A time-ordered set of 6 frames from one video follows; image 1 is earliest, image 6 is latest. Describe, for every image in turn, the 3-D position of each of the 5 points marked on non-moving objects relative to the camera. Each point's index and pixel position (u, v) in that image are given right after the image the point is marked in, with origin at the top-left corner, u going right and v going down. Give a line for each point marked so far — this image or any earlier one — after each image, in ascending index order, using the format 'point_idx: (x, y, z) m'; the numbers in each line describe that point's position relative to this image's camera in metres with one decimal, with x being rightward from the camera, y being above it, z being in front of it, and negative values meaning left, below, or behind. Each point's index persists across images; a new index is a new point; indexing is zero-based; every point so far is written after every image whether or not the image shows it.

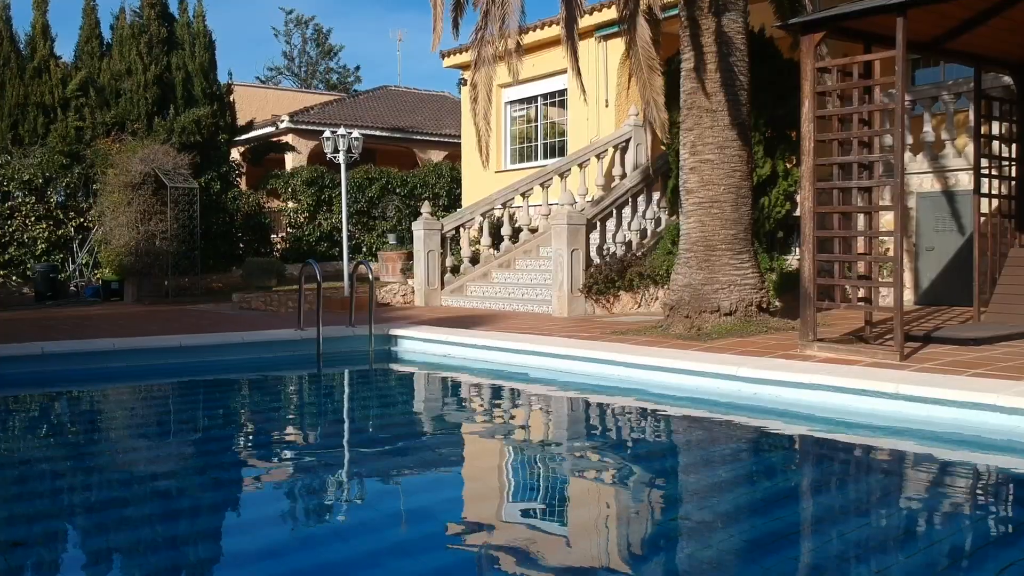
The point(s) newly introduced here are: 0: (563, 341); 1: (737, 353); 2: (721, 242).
0: (+0.5, -0.6, +9.4) m
1: (+2.0, -0.6, +7.9) m
2: (+2.3, +0.5, +9.5) m
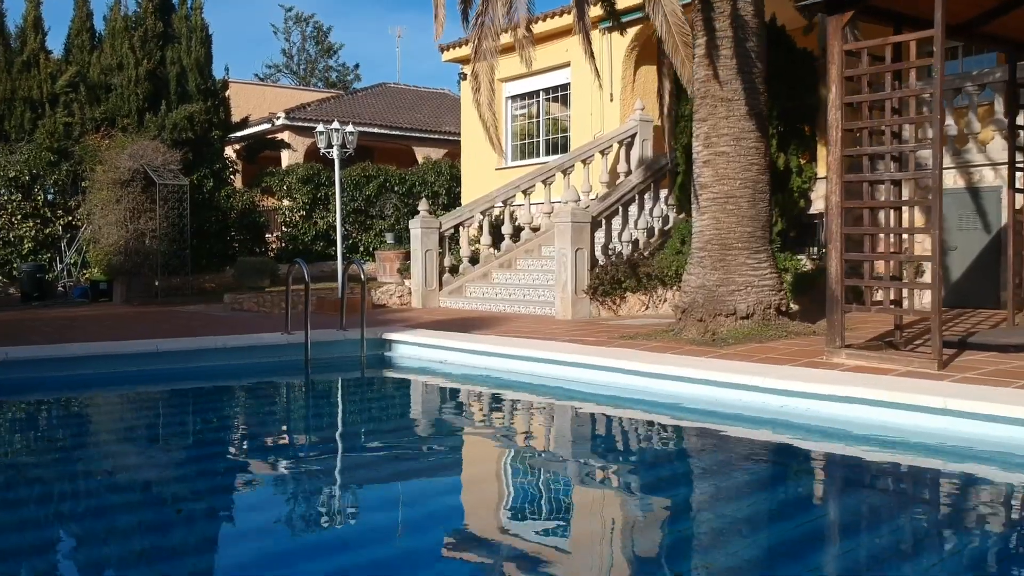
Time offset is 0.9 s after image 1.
0: (+0.5, -0.6, +8.8) m
1: (+2.1, -0.6, +7.3) m
2: (+2.3, +0.5, +8.9) m
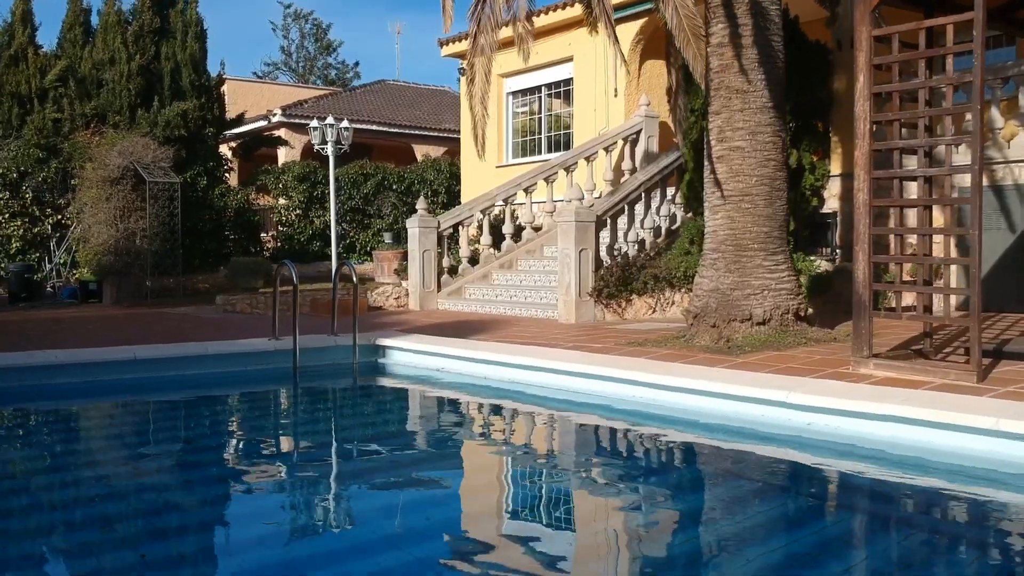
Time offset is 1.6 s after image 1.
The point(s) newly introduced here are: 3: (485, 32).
0: (+0.5, -0.6, +8.3) m
1: (+2.1, -0.7, +6.8) m
2: (+2.3, +0.4, +8.4) m
3: (-0.3, +3.2, +10.9) m
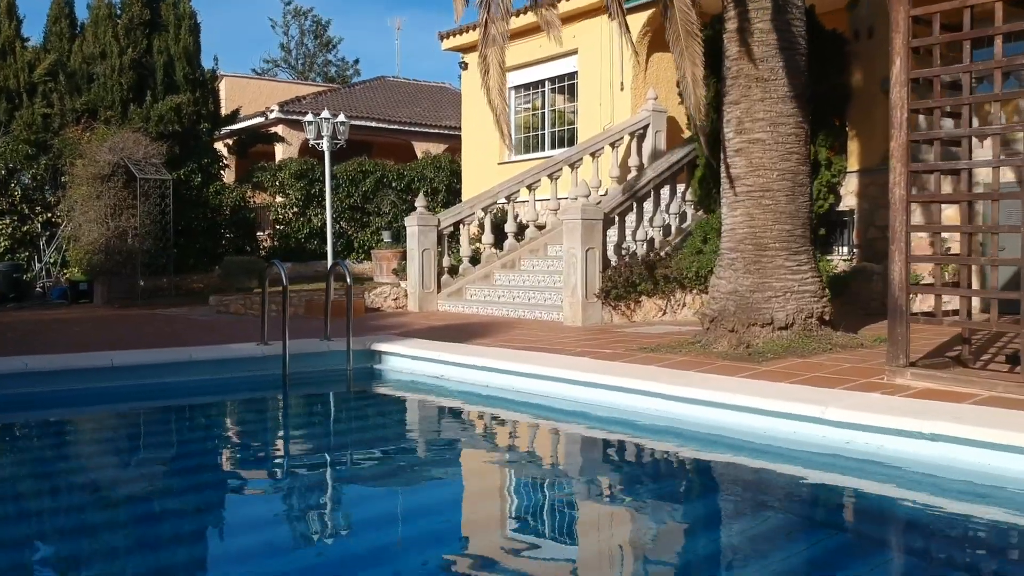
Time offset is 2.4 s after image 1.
0: (+0.6, -0.6, +7.8) m
1: (+2.1, -0.7, +6.3) m
2: (+2.3, +0.4, +7.9) m
3: (-0.3, +3.1, +10.4) m
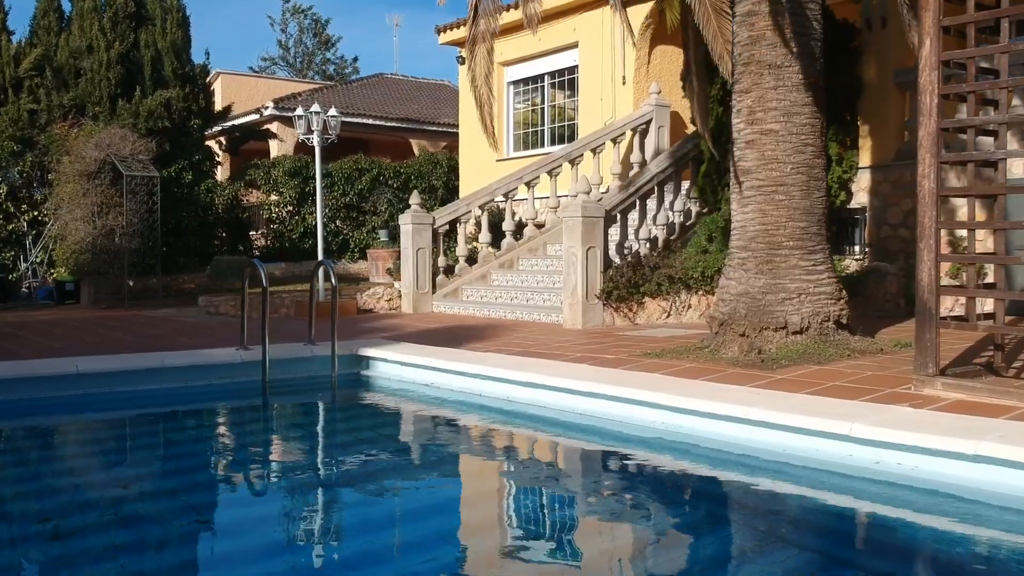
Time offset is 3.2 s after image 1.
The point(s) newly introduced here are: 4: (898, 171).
0: (+0.5, -0.6, +7.3) m
1: (+2.1, -0.7, +5.8) m
2: (+2.3, +0.4, +7.4) m
3: (-0.3, +3.1, +9.9) m
4: (+4.9, +1.5, +11.1) m
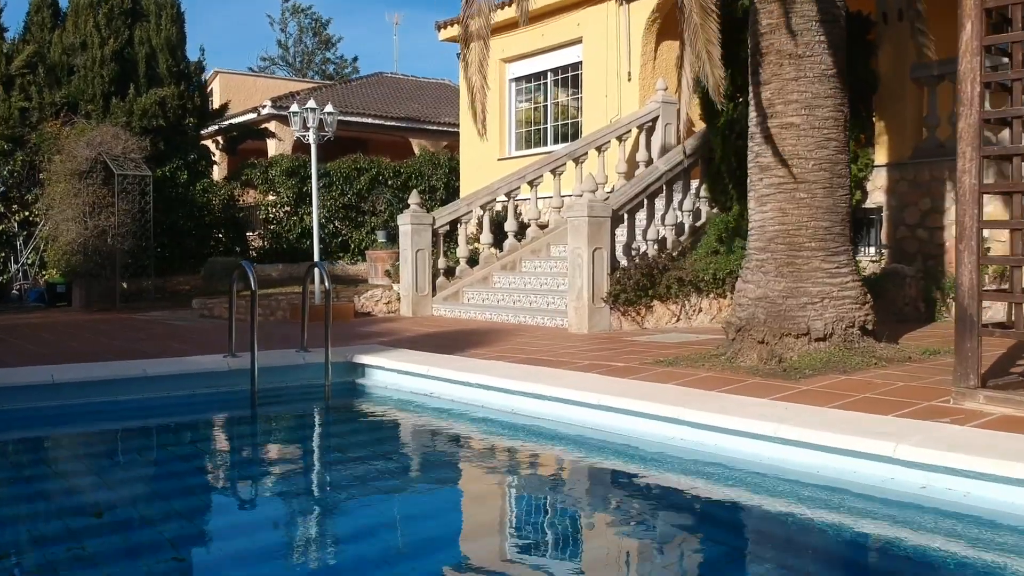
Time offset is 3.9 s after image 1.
0: (+0.6, -0.7, +6.9) m
1: (+2.1, -0.7, +5.4) m
2: (+2.3, +0.4, +7.0) m
3: (-0.3, +3.1, +9.5) m
4: (+4.9, +1.4, +10.7) m
